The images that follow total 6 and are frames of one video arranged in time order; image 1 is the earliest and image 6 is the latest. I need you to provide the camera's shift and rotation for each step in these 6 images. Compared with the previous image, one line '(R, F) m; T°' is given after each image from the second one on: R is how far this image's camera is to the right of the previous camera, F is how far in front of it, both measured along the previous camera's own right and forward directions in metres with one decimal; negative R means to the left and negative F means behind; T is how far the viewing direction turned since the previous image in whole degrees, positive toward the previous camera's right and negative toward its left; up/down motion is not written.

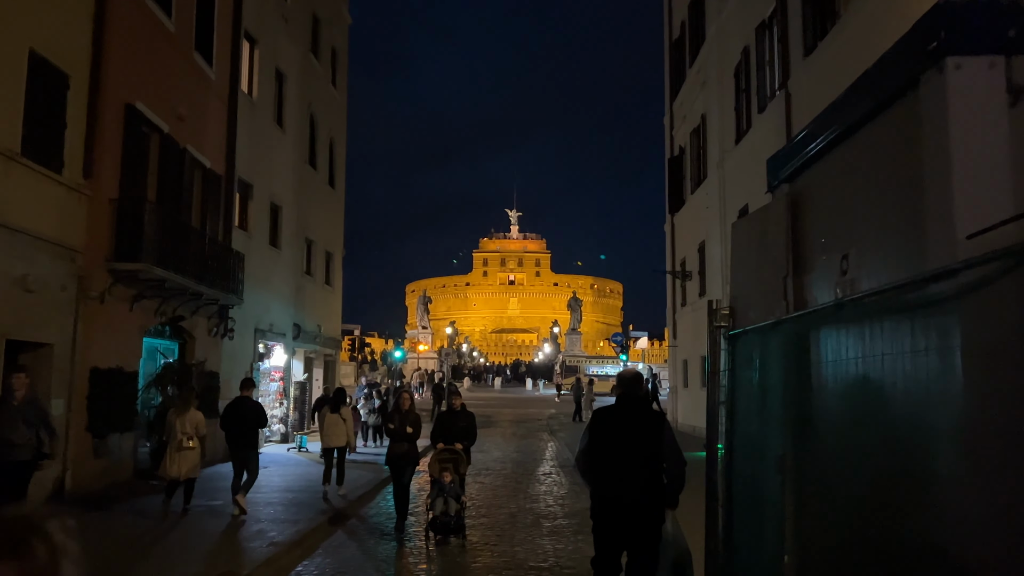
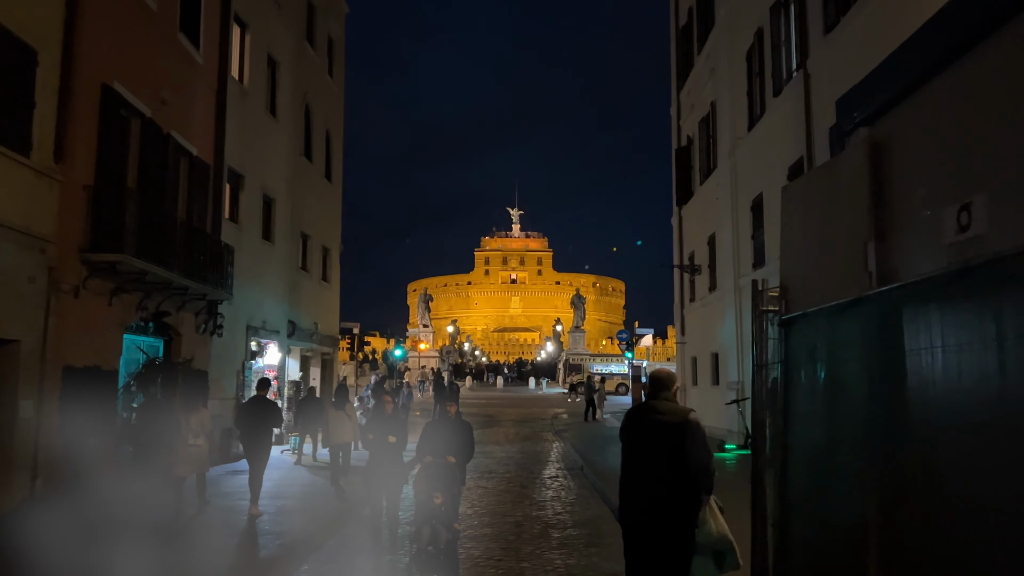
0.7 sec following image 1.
(0.0, +0.7) m; 0°
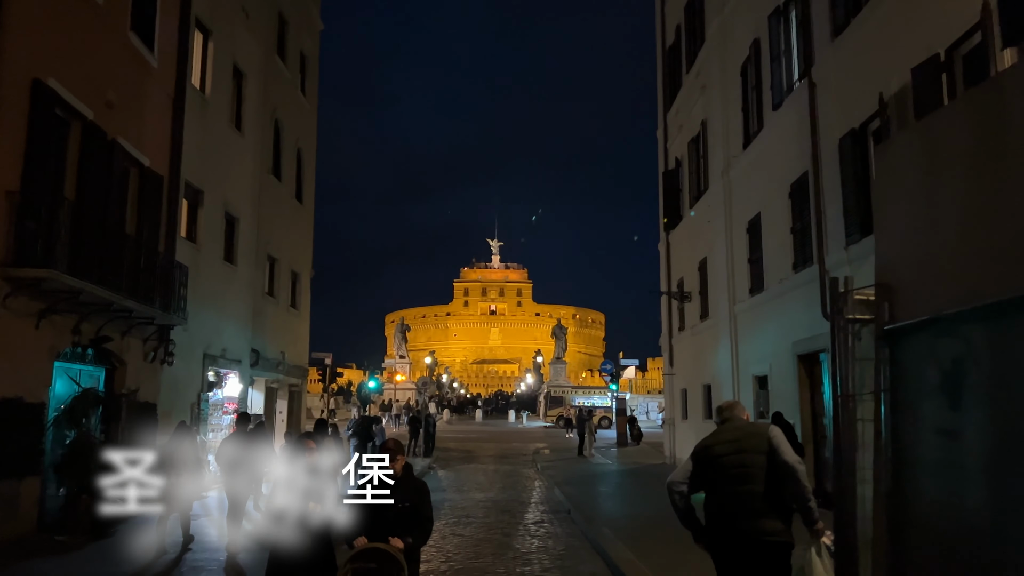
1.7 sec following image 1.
(0.0, +1.2) m; +1°
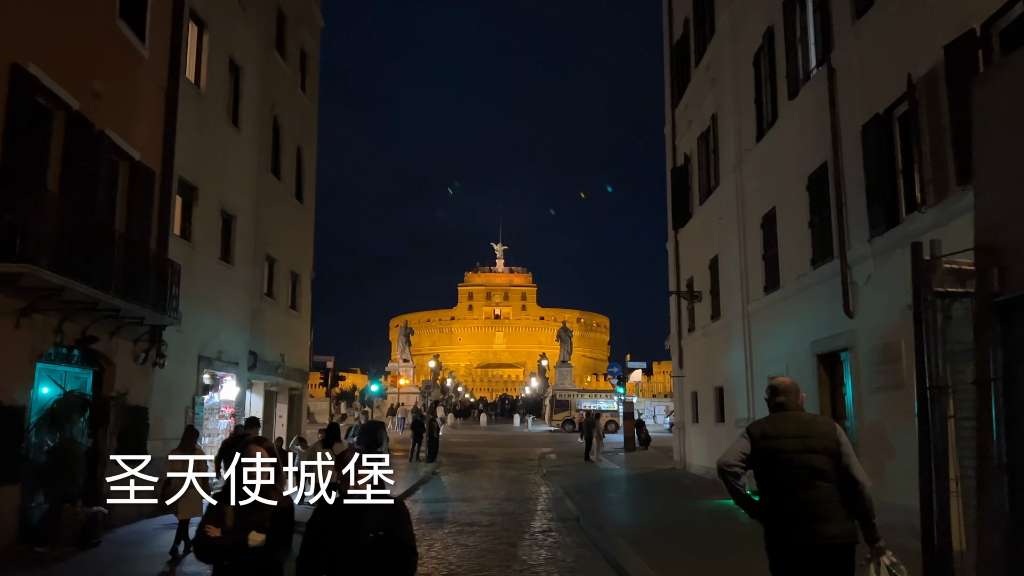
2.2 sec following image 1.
(0.0, +0.5) m; 0°
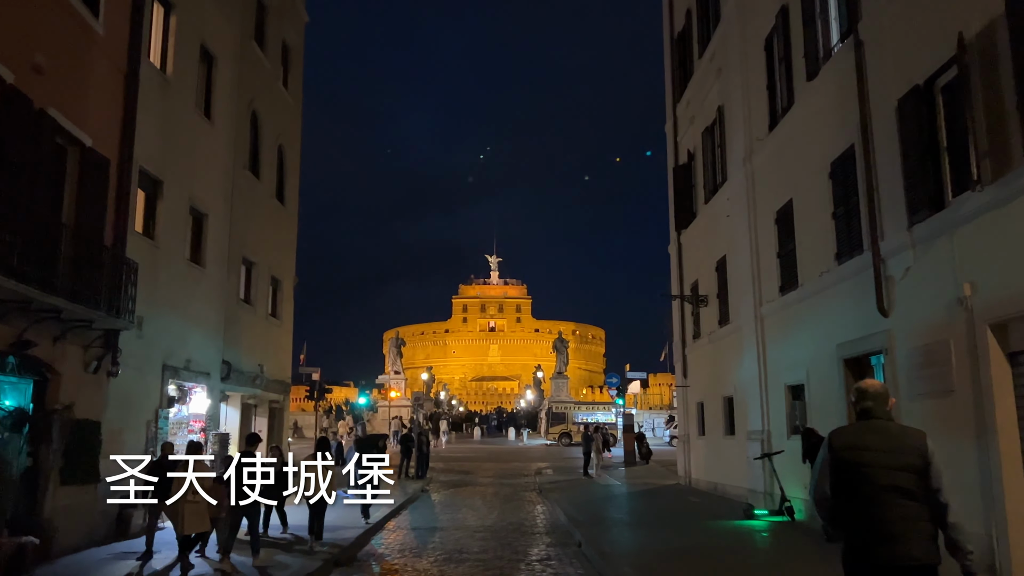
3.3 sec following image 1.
(0.0, +1.2) m; 0°
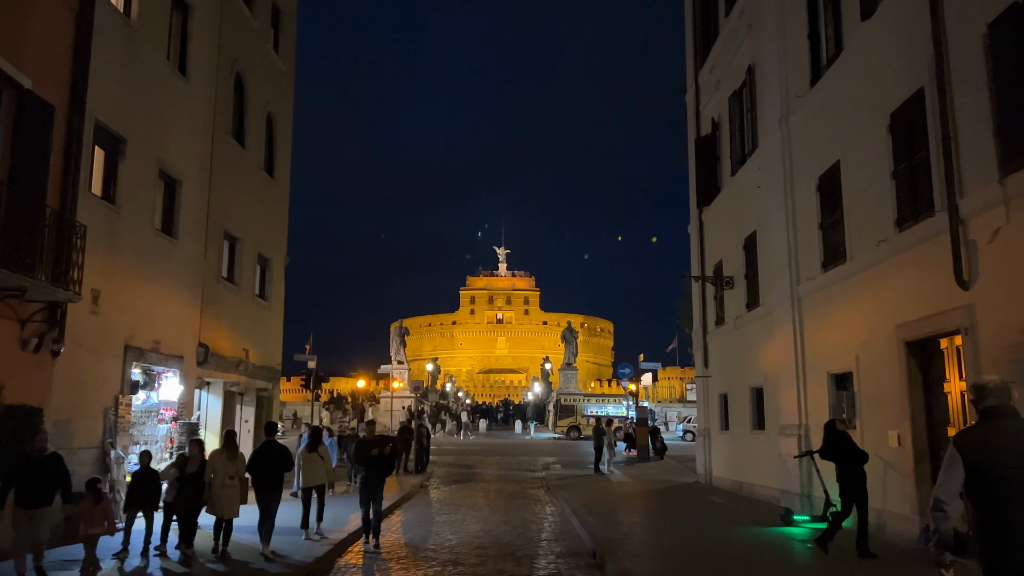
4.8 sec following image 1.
(0.0, +1.6) m; -1°
